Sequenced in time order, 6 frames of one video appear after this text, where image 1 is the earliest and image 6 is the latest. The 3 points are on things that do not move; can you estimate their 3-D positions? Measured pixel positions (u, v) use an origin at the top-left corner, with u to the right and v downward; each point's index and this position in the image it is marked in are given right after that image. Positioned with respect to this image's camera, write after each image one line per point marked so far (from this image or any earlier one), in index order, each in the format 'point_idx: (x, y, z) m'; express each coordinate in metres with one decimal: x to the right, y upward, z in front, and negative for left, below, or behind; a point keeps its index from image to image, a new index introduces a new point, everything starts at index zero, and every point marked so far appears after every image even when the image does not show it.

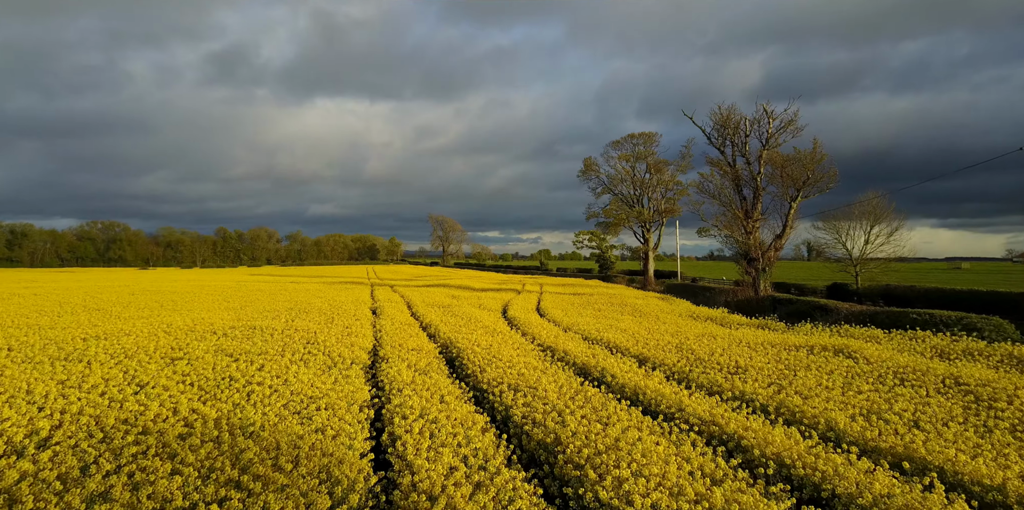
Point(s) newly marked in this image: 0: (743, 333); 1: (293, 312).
0: (+6.2, -2.1, +15.4) m
1: (-7.6, -2.0, +19.7) m
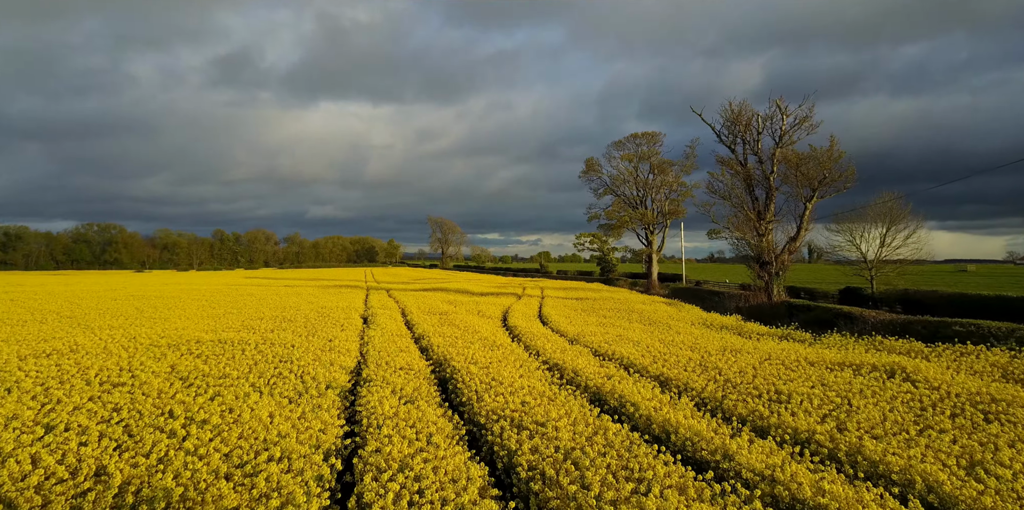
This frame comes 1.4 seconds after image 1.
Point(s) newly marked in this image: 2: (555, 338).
0: (+6.2, -2.2, +13.9) m
1: (-7.5, -2.1, +18.2) m
2: (+1.2, -2.4, +16.1) m
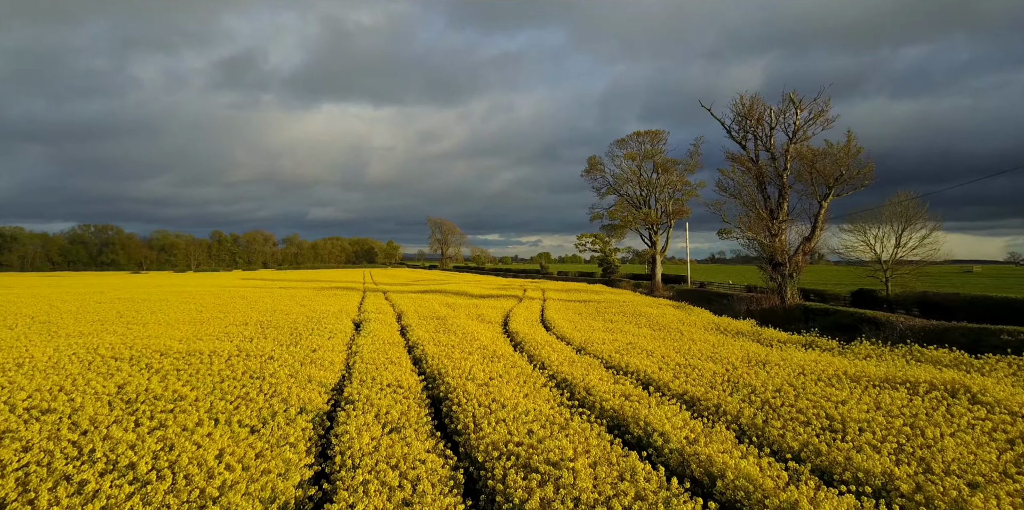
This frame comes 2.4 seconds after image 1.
0: (+6.3, -2.3, +12.6) m
1: (-7.5, -2.2, +16.9) m
2: (+1.3, -2.4, +14.8) m
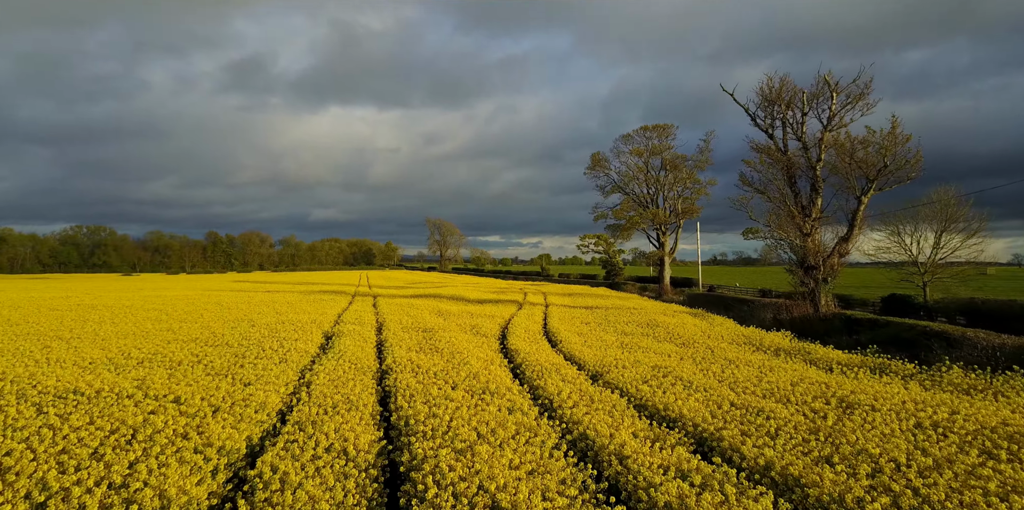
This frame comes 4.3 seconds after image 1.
0: (+6.2, -2.3, +9.5) m
1: (-7.5, -2.2, +13.8) m
2: (+1.2, -2.4, +11.7) m
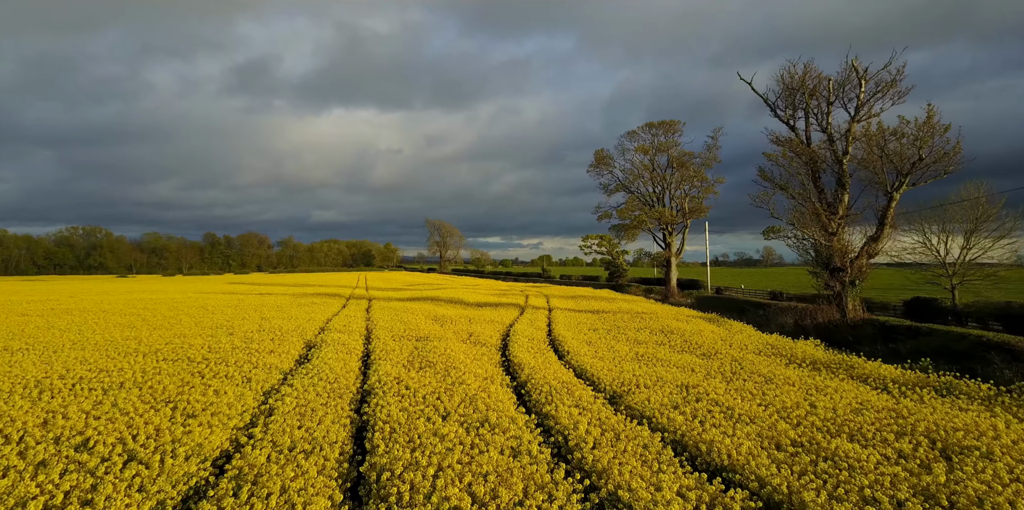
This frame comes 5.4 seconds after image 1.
0: (+6.3, -2.3, +7.6) m
1: (-7.4, -2.3, +12.0) m
2: (+1.3, -2.5, +9.8) m
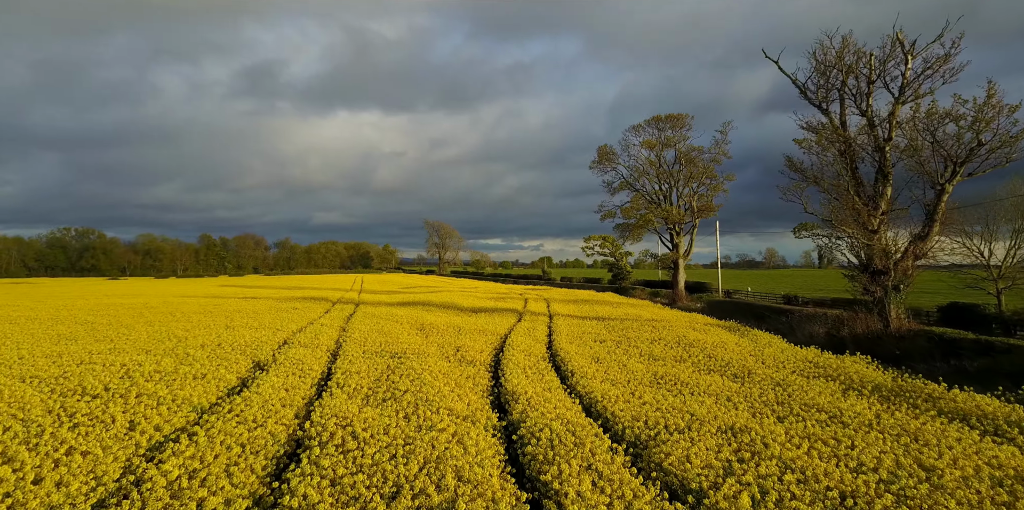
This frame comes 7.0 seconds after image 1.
0: (+6.1, -2.3, +4.8) m
1: (-7.6, -2.3, +9.1) m
2: (+1.1, -2.5, +7.0) m
